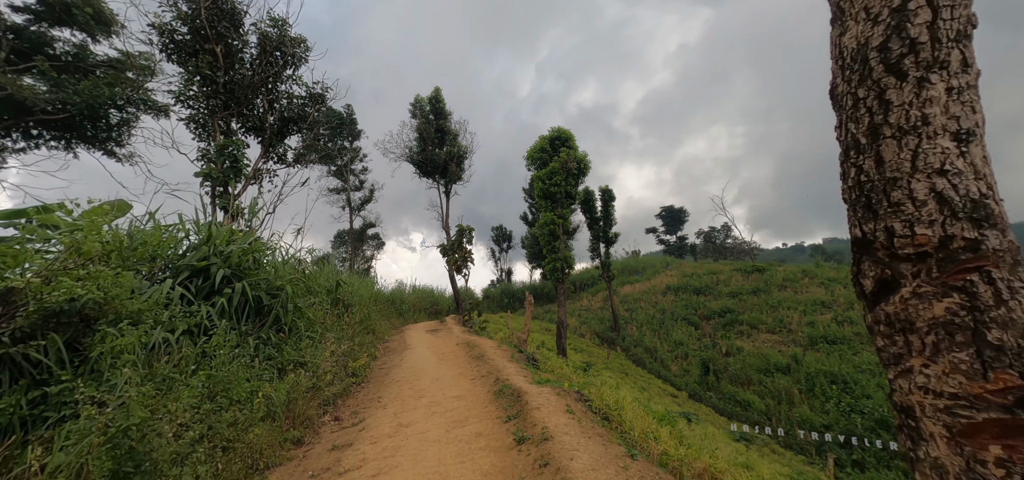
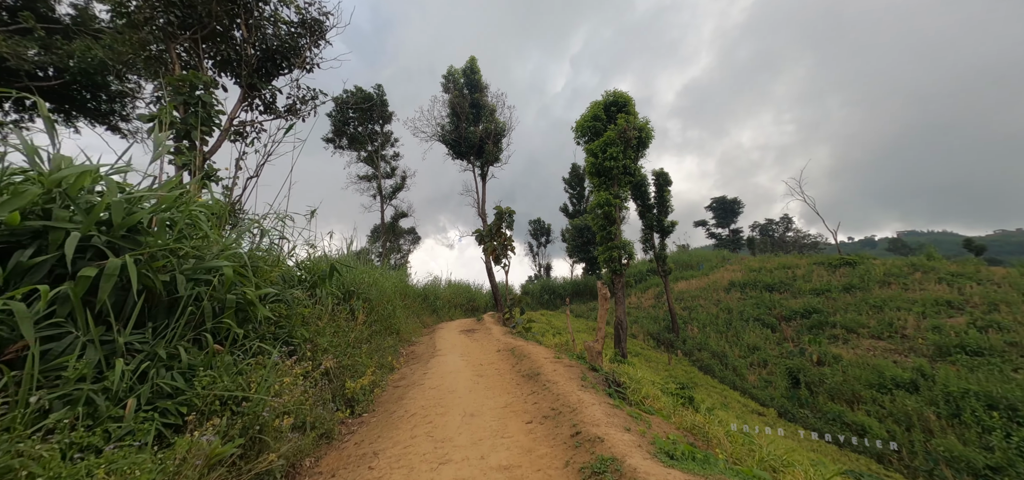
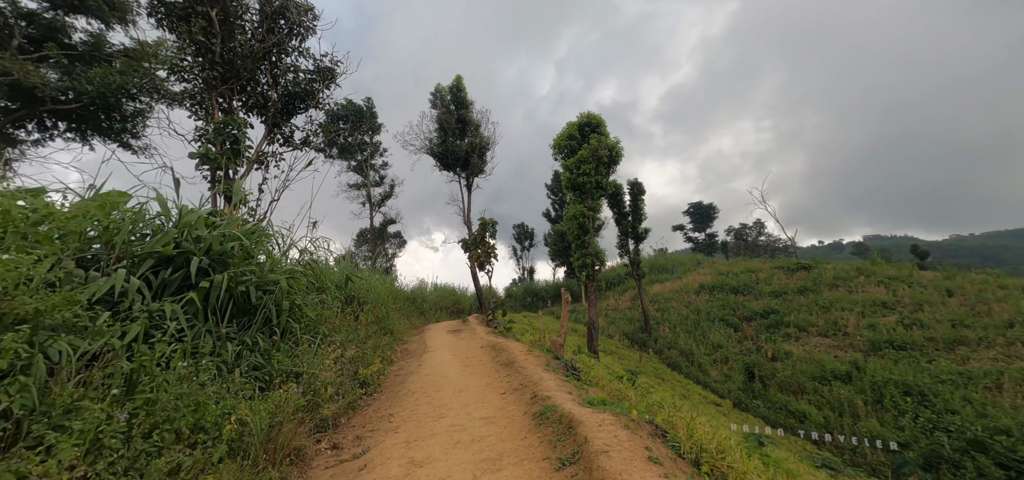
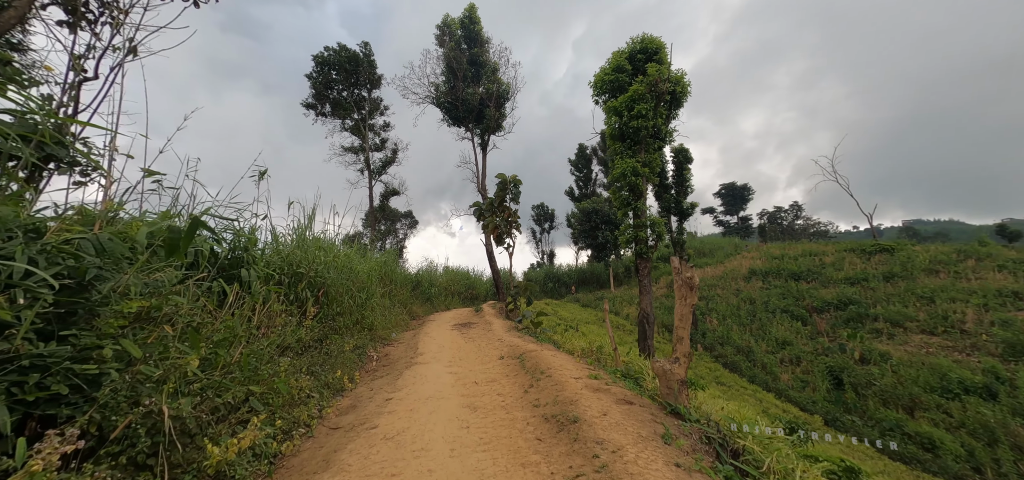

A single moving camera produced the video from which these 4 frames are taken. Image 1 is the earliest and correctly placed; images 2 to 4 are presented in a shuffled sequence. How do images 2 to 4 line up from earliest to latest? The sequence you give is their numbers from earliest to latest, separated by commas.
3, 2, 4
